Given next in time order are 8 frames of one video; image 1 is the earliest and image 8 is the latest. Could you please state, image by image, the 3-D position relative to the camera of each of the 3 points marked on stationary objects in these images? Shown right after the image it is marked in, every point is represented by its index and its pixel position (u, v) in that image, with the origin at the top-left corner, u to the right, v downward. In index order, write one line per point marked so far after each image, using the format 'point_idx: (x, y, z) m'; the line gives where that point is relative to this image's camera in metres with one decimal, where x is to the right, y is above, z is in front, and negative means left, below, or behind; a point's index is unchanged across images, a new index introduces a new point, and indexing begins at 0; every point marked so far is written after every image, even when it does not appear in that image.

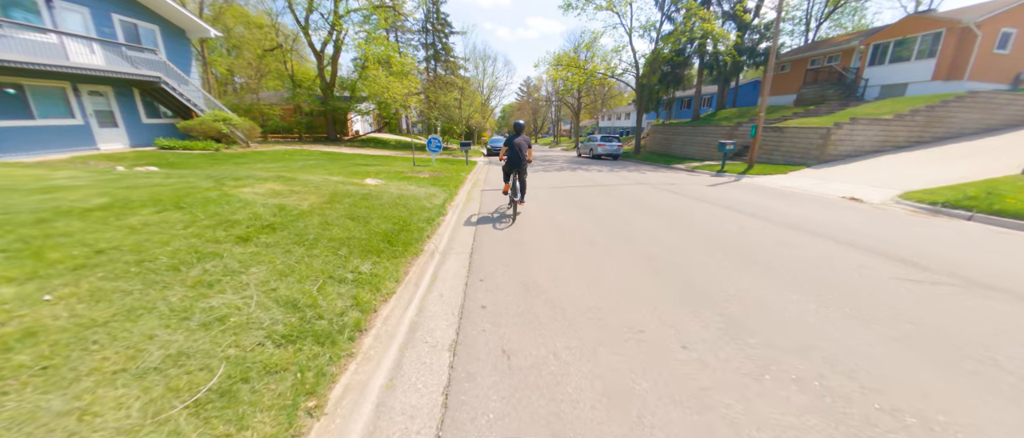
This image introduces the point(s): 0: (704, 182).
0: (+7.3, +1.5, +12.2) m
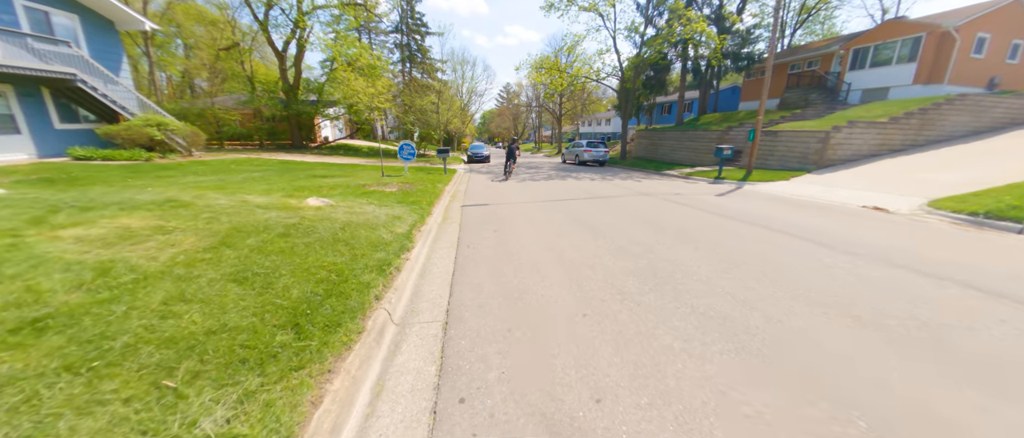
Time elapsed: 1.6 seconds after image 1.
0: (+6.8, +1.0, +11.0) m
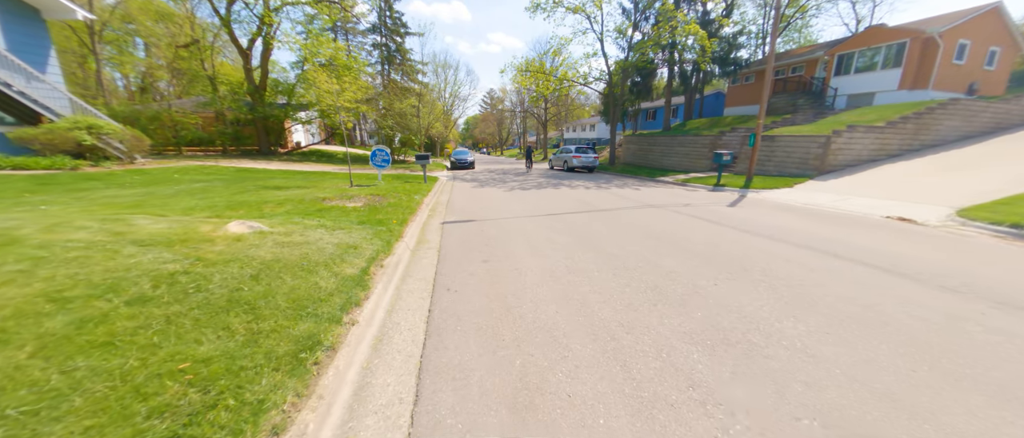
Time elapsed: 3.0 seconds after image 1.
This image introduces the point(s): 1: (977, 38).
0: (+6.4, +0.6, +10.1) m
1: (+28.7, +11.1, +19.4) m
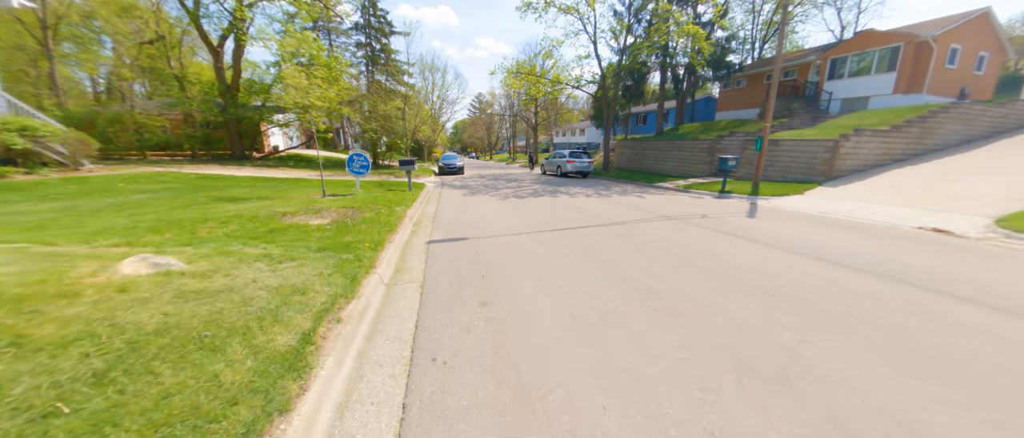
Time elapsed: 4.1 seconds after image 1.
0: (+6.3, +0.3, +9.2) m
1: (+28.1, +10.8, +19.5) m
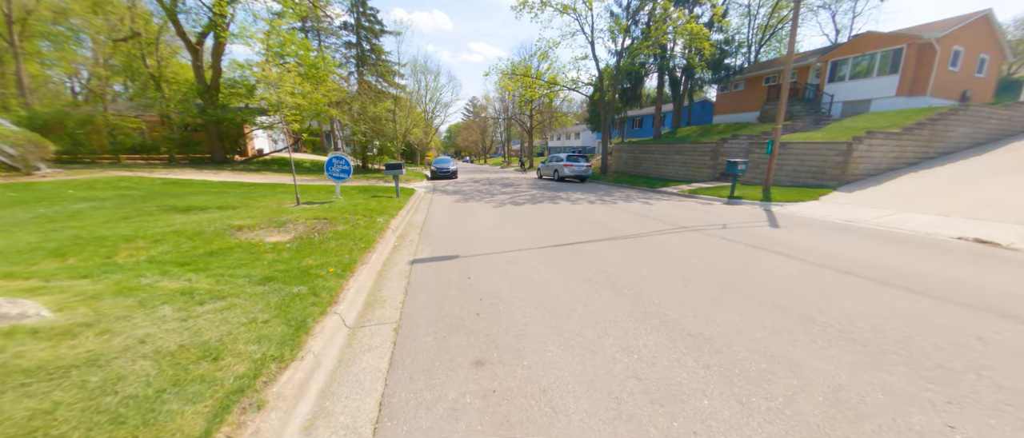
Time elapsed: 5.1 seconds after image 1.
0: (+6.2, +0.1, +8.5) m
1: (+27.8, +10.6, +19.2) m
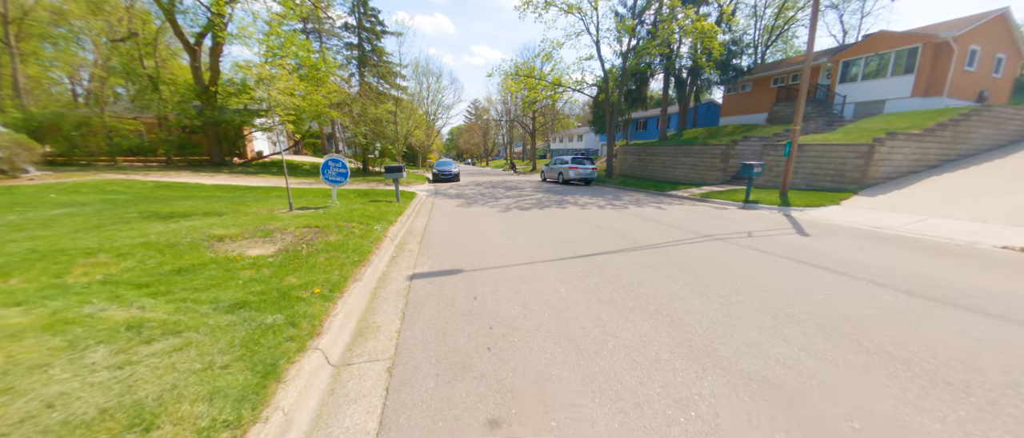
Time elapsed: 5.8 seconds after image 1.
0: (+6.4, -0.1, +7.9) m
1: (+28.1, +10.3, +18.7) m
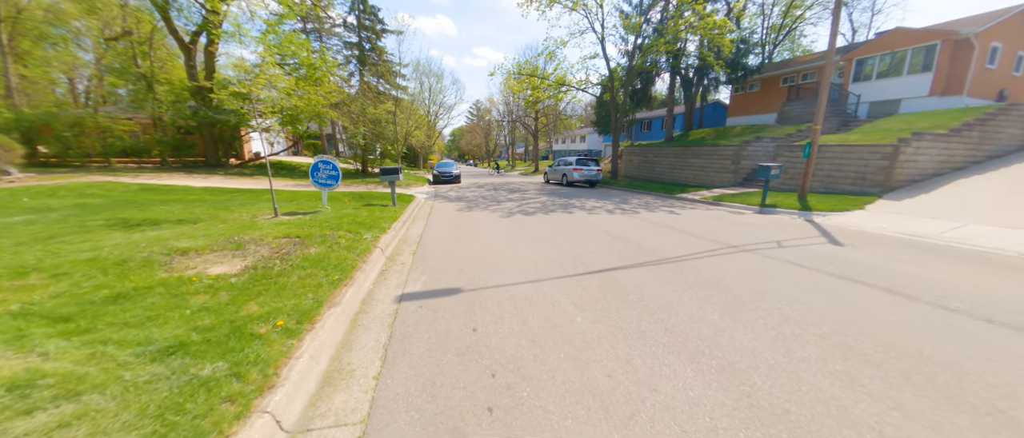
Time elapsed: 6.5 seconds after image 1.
0: (+6.5, -0.2, +7.3) m
1: (+28.2, +10.1, +18.0) m
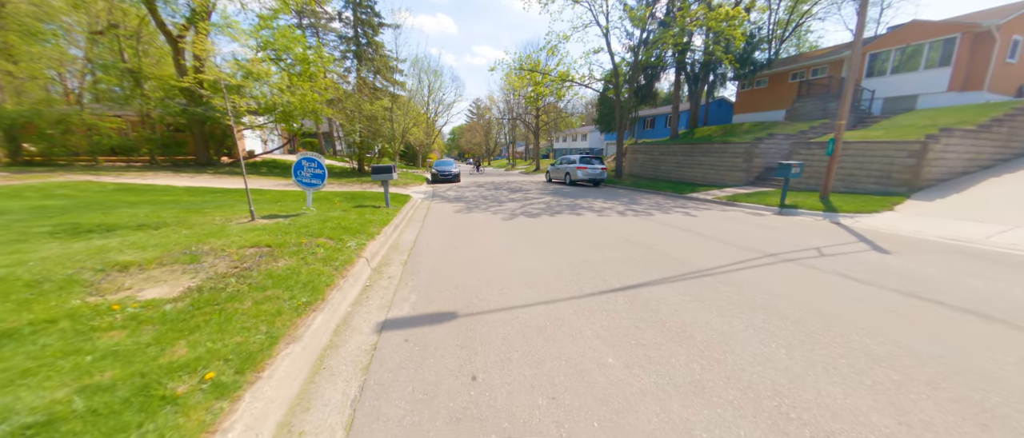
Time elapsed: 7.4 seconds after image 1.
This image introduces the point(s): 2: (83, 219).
0: (+6.6, -0.3, +6.7) m
1: (+28.3, +10.1, +17.2) m
2: (-7.3, 0.0, +5.4) m
